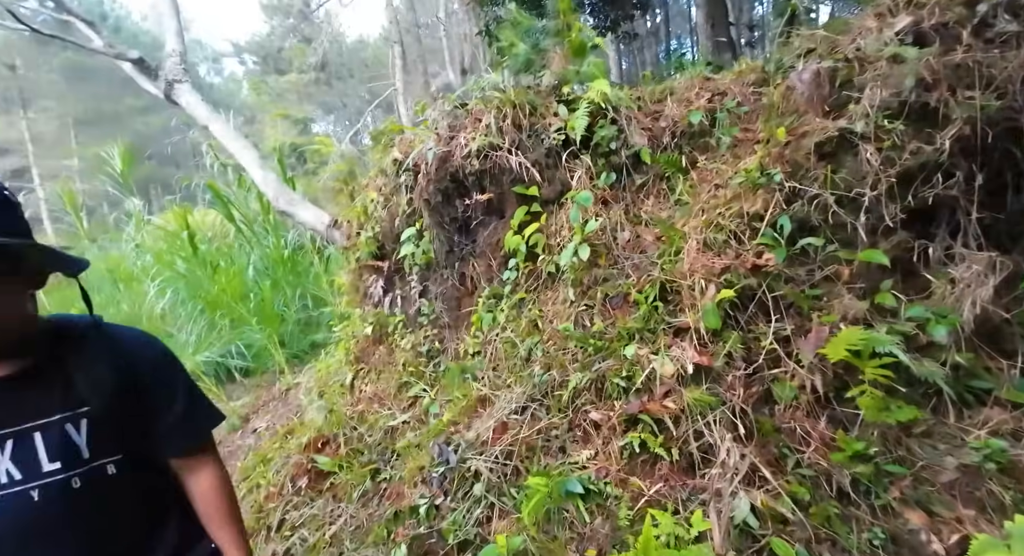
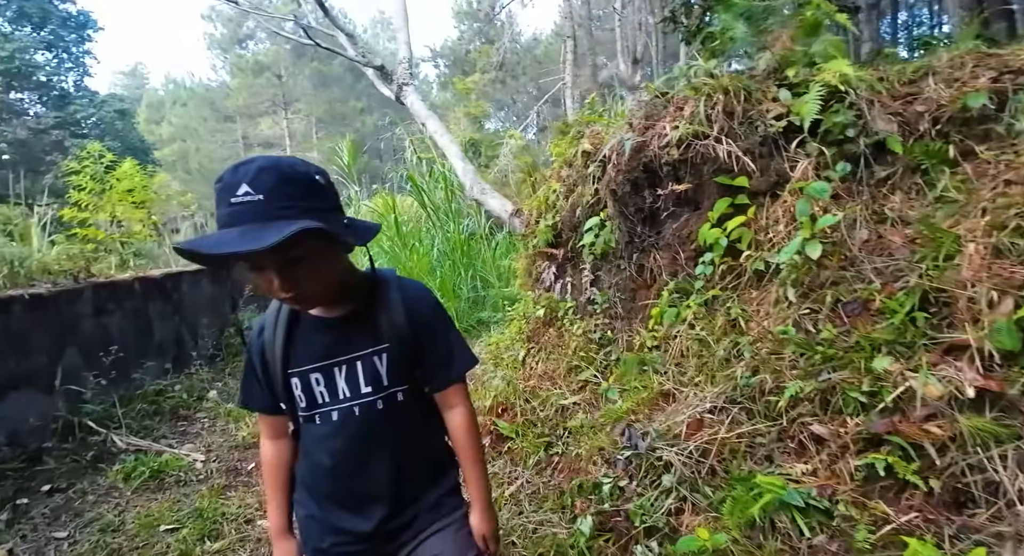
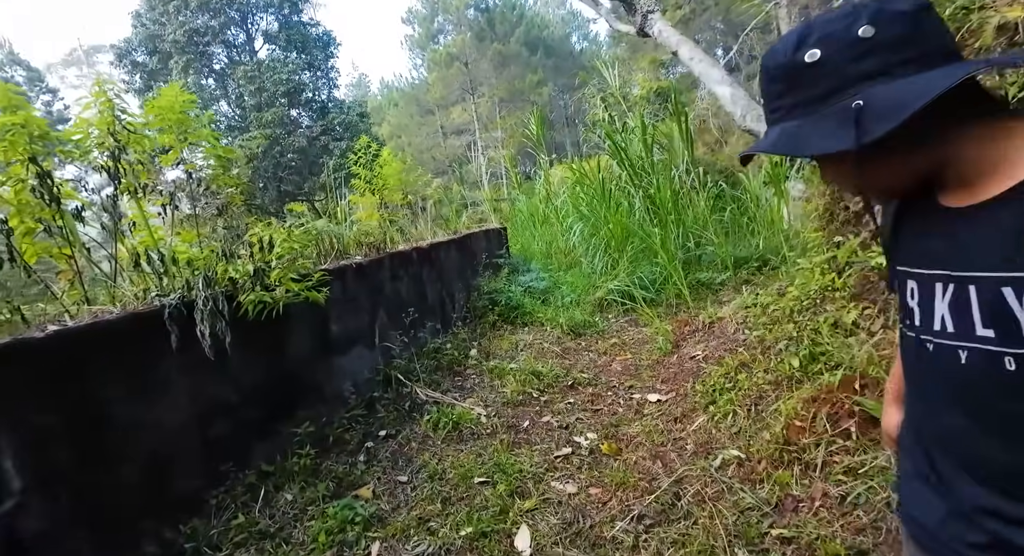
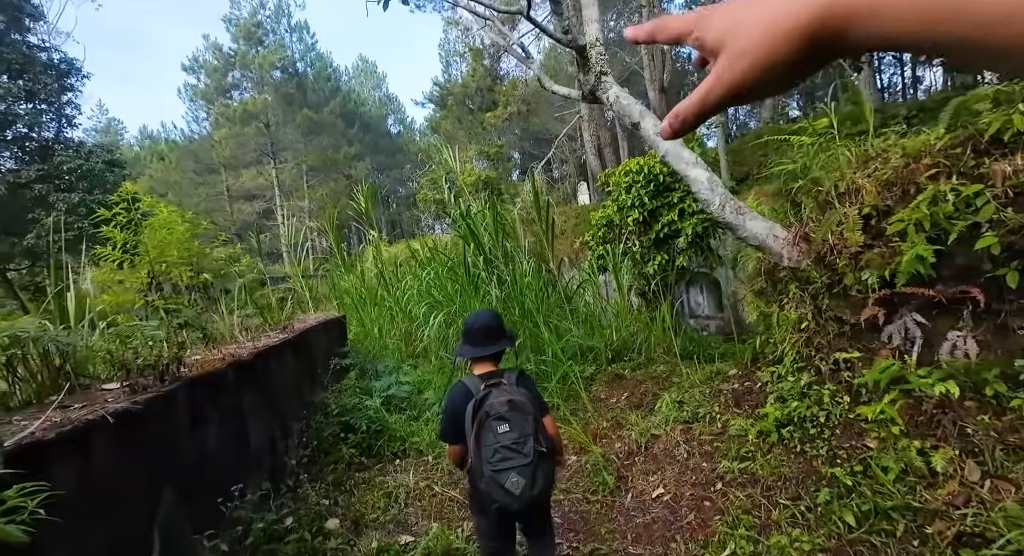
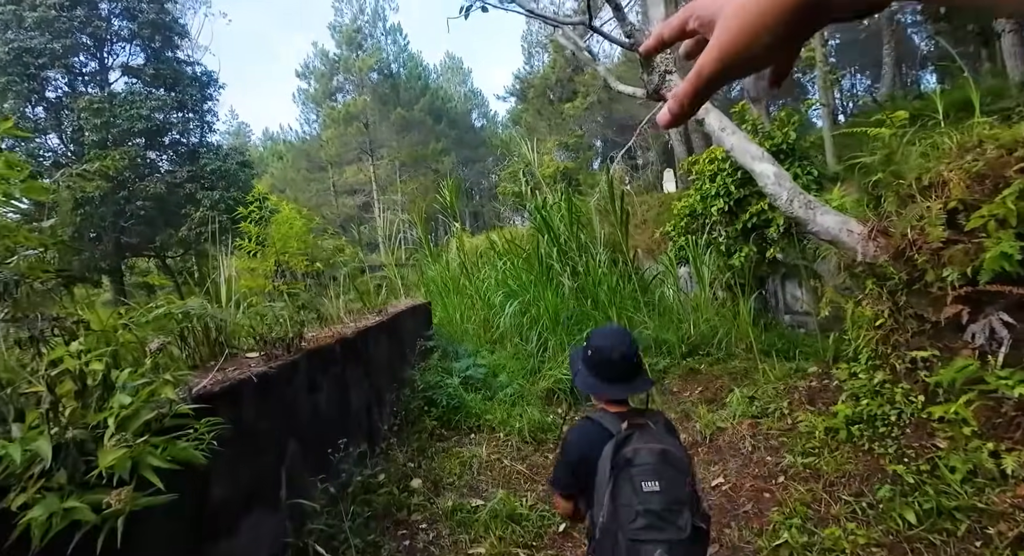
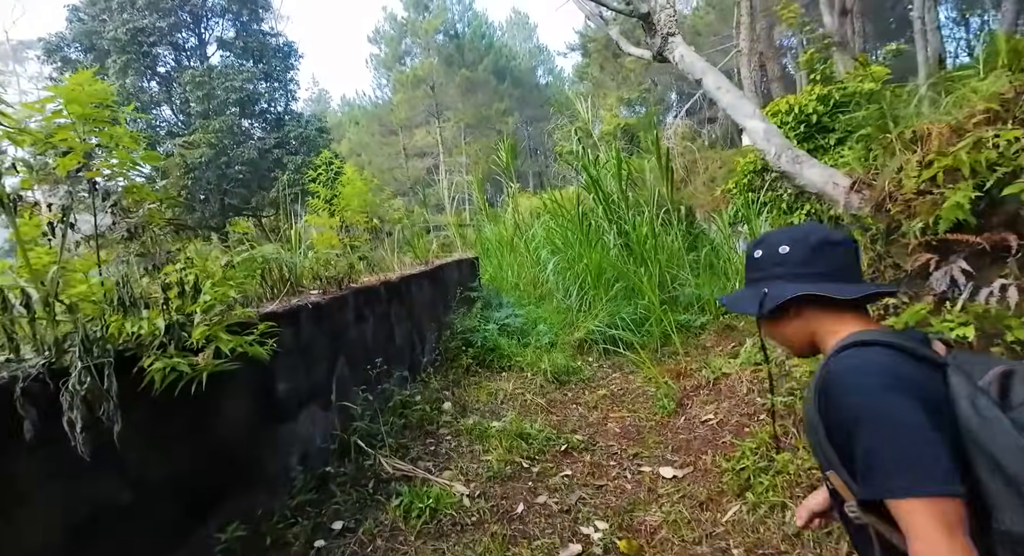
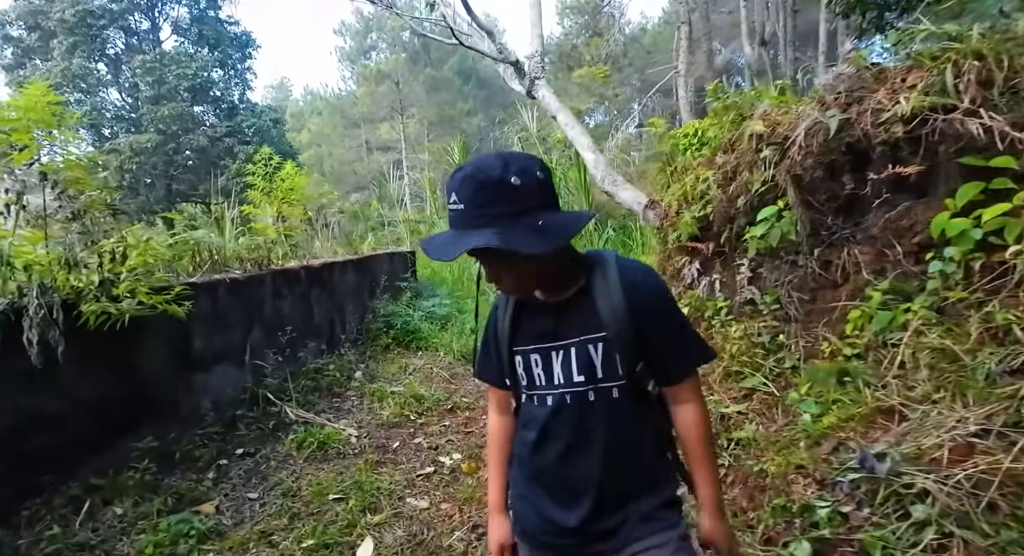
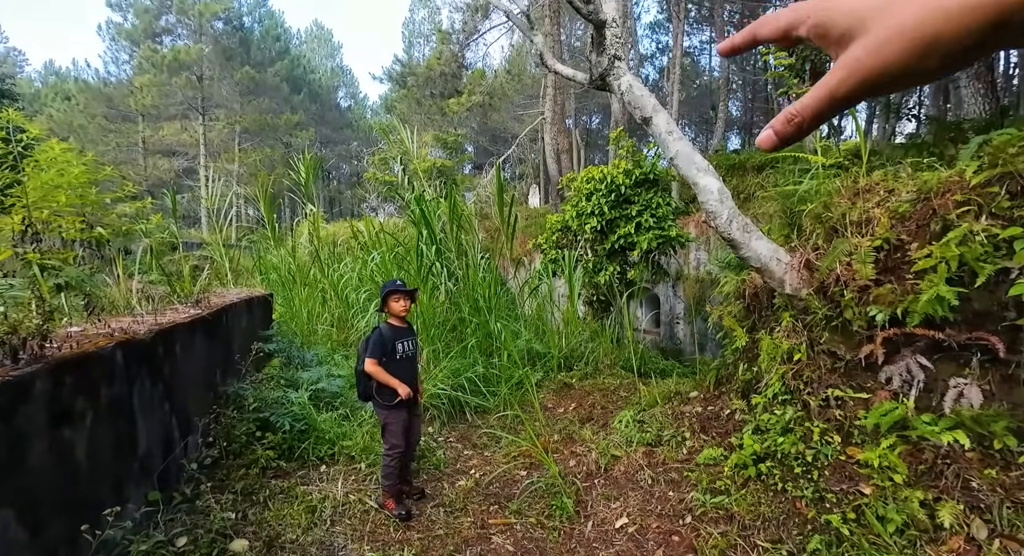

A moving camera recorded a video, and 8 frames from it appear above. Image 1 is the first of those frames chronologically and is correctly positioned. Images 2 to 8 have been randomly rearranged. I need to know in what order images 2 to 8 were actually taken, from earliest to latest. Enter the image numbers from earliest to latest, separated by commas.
2, 7, 3, 6, 5, 4, 8
